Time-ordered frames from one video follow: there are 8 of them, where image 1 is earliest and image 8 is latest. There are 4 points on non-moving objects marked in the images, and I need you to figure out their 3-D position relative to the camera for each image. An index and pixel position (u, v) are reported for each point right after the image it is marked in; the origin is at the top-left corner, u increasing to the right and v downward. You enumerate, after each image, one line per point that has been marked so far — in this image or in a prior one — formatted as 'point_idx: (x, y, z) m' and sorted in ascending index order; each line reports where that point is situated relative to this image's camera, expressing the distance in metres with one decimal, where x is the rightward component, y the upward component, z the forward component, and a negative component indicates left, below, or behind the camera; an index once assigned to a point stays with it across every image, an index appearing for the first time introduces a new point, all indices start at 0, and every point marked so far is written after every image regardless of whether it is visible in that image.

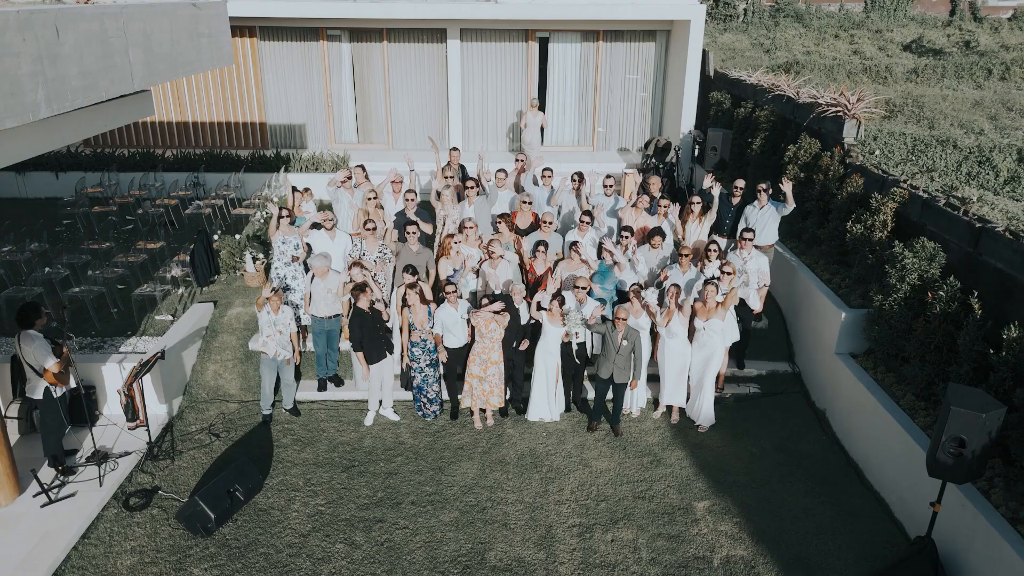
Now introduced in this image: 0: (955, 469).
0: (+2.5, -1.0, +4.0) m
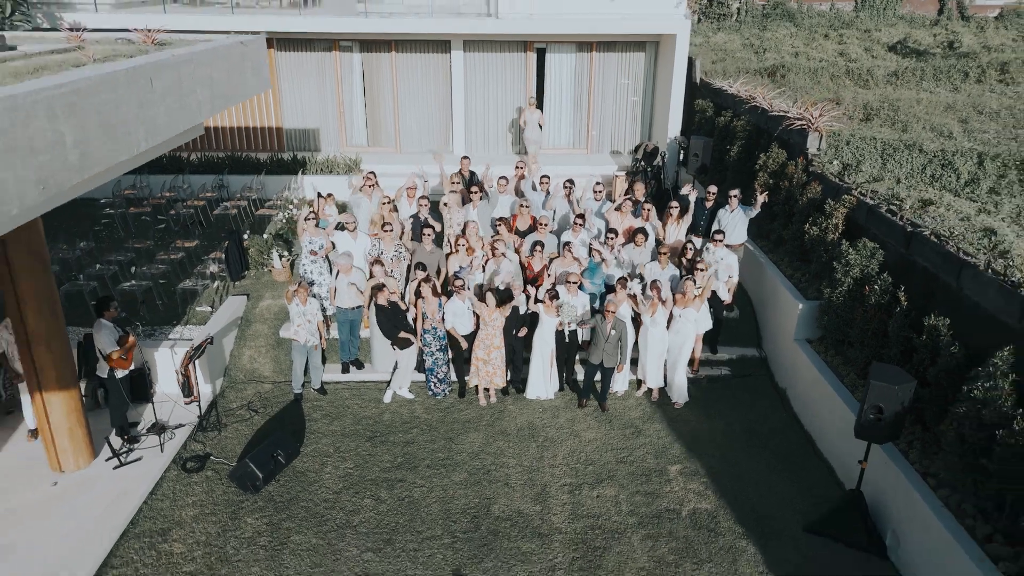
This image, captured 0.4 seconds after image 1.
0: (+2.5, -1.0, +4.9) m
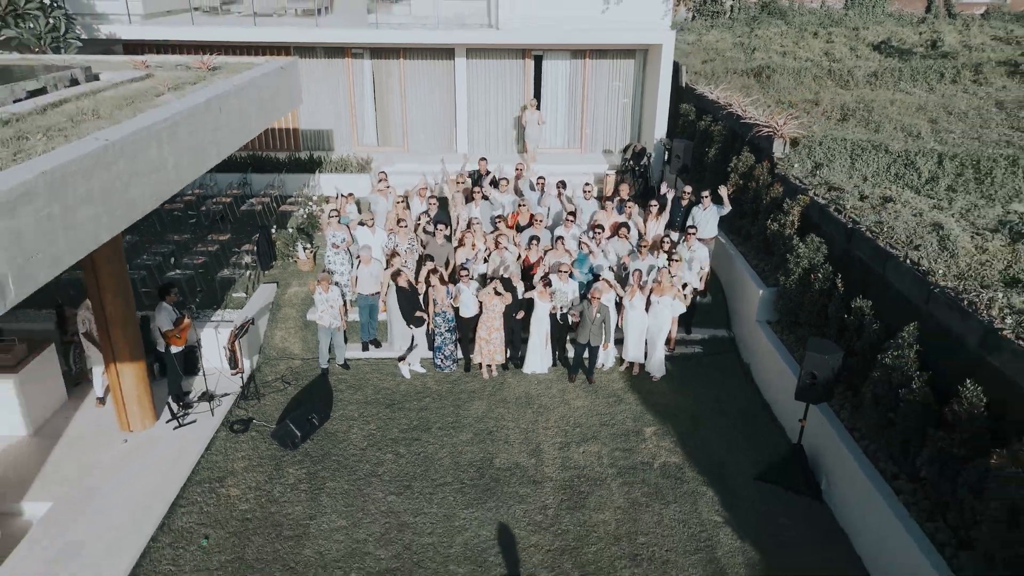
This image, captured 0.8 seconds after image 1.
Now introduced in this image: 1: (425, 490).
0: (+2.5, -0.9, +5.9) m
1: (-0.7, -1.8, +6.2) m
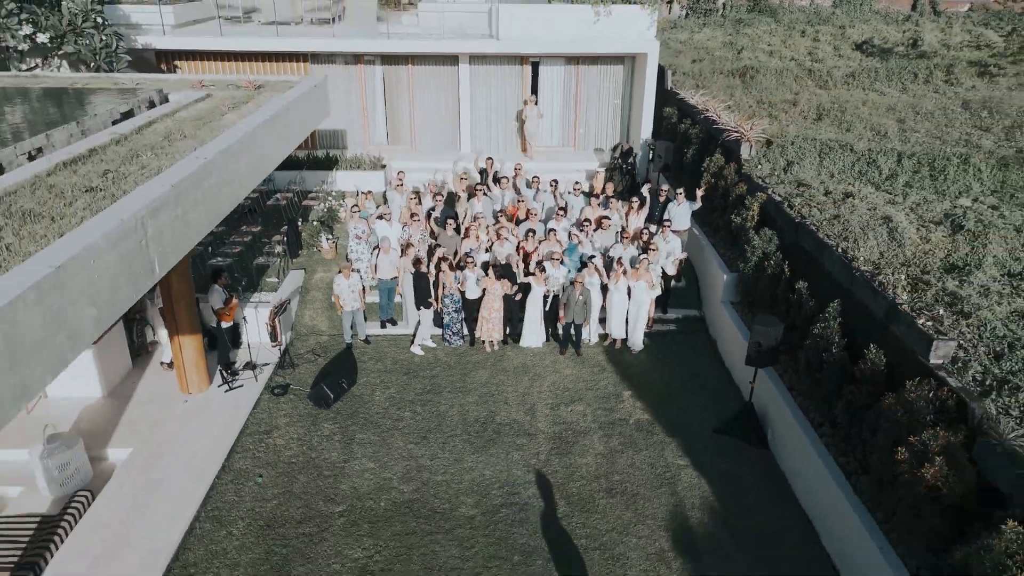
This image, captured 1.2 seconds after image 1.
0: (+2.5, -0.7, +7.1) m
1: (-0.8, -1.6, +7.5) m
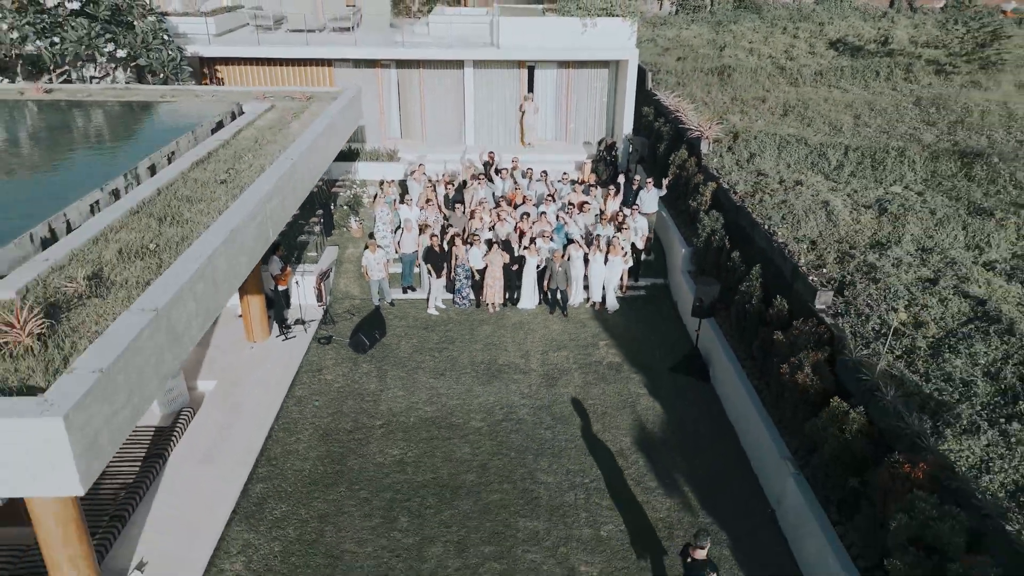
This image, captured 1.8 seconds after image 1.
0: (+2.4, -0.3, +9.2) m
1: (-0.8, -1.2, +9.6) m
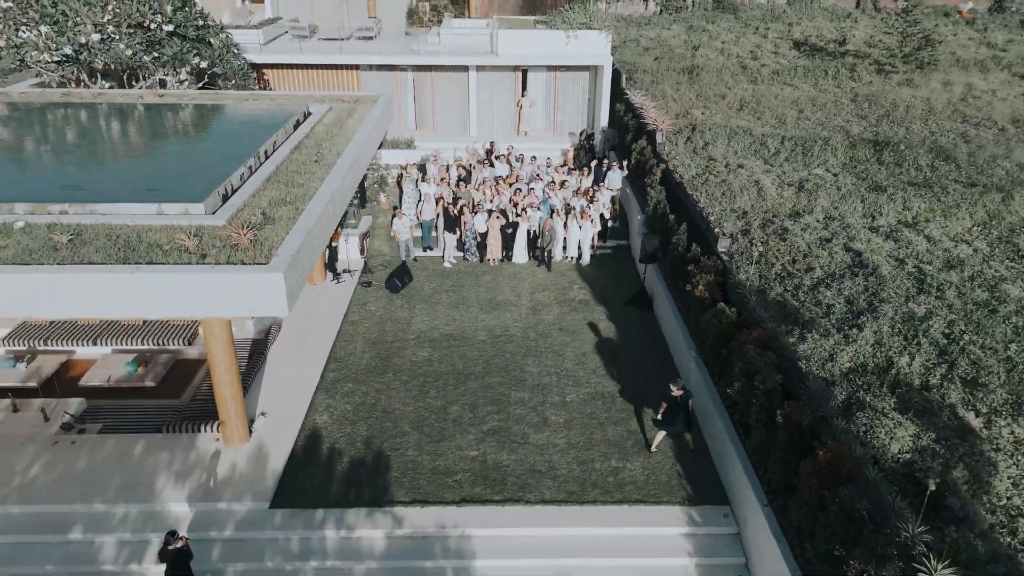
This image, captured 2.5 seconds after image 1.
0: (+2.4, +0.5, +12.6) m
1: (-0.9, -0.4, +13.0) m
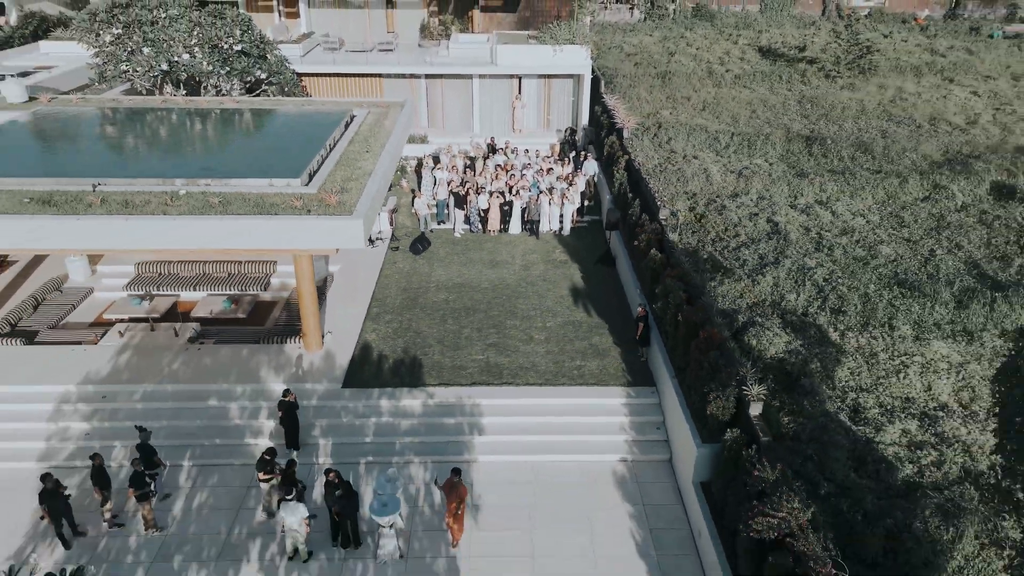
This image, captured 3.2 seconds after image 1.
0: (+2.3, +1.4, +16.5) m
1: (-1.0, +0.5, +16.9) m
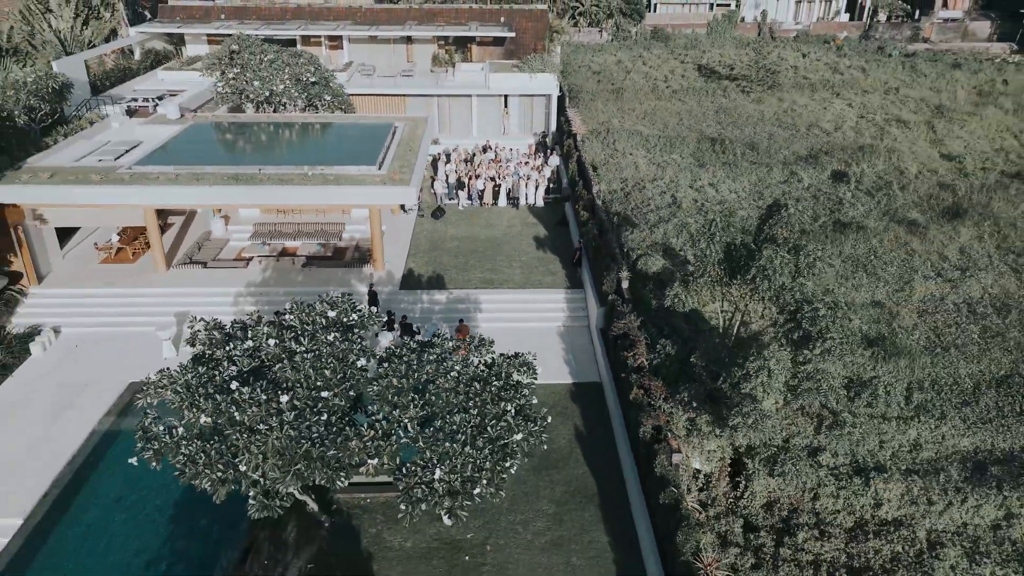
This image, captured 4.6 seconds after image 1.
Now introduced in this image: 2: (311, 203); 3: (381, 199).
0: (+1.8, +3.2, +25.2) m
1: (-1.4, +2.3, +25.6) m
2: (-5.5, +2.3, +19.6) m
3: (-3.5, +2.4, +19.6) m
